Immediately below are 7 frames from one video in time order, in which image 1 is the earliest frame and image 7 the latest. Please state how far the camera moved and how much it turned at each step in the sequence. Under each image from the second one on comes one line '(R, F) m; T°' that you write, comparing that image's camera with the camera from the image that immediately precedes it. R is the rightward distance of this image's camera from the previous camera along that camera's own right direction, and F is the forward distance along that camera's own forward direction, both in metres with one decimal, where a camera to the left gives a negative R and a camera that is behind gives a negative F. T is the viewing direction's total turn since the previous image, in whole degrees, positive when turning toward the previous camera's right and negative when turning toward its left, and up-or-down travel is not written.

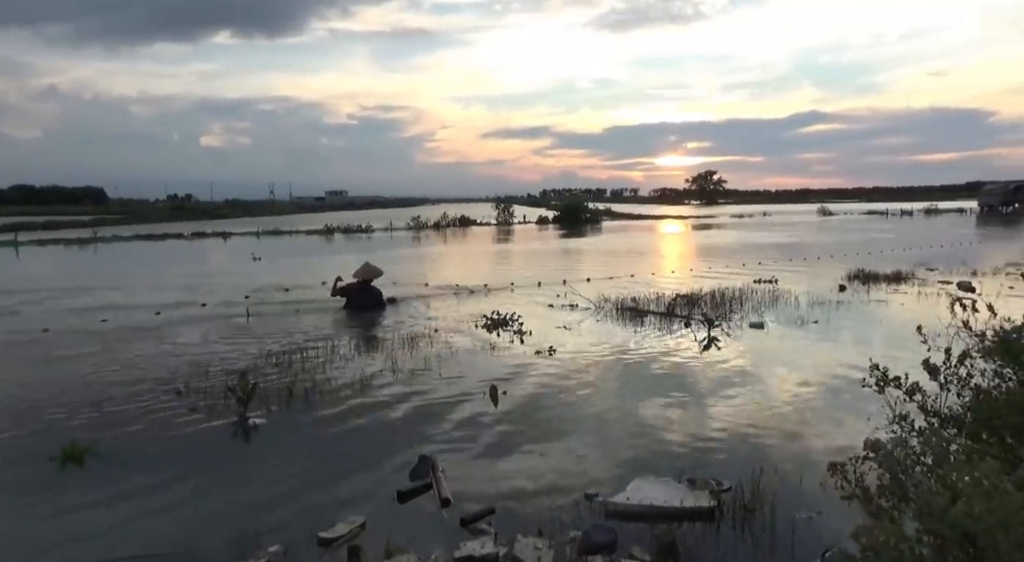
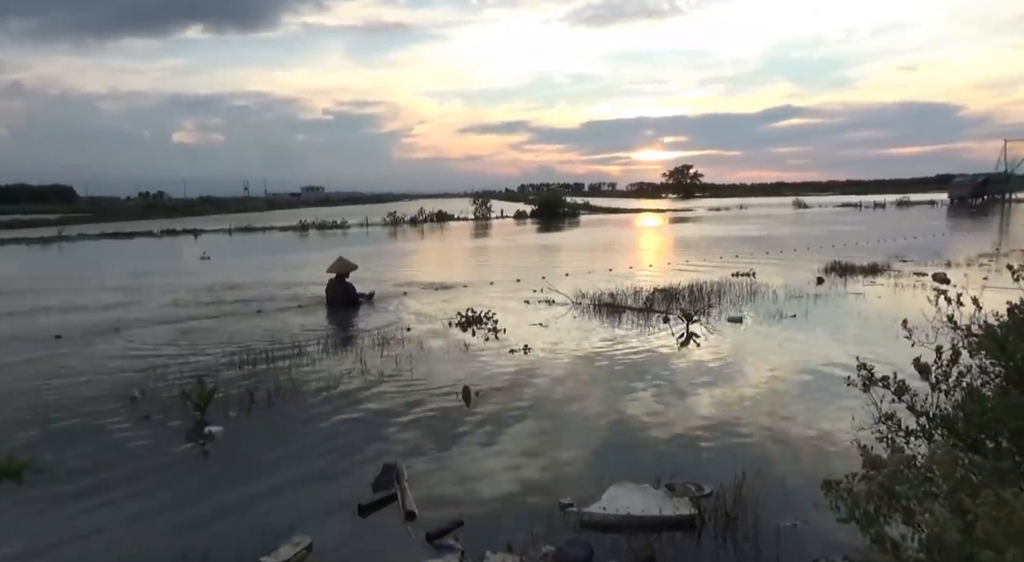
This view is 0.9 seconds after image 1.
(+0.1, +0.4) m; +2°
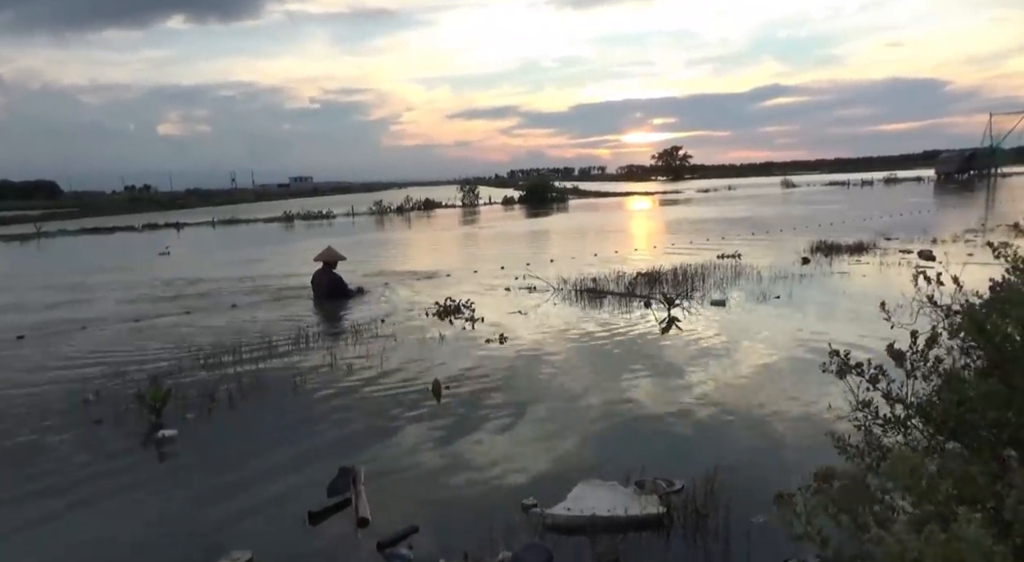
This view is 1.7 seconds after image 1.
(+0.3, +0.4) m; +1°
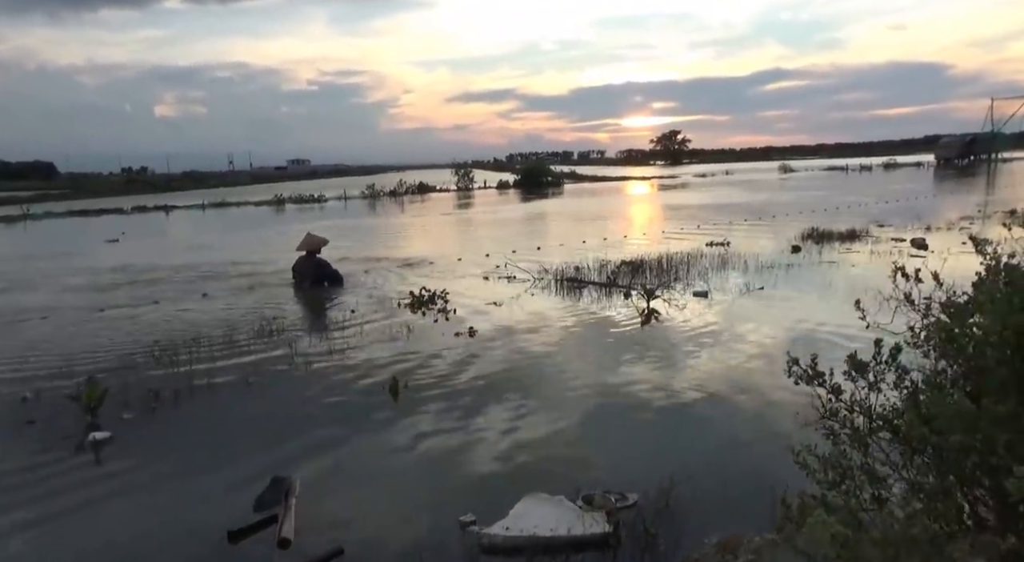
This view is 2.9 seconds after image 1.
(+0.5, +0.5) m; 0°
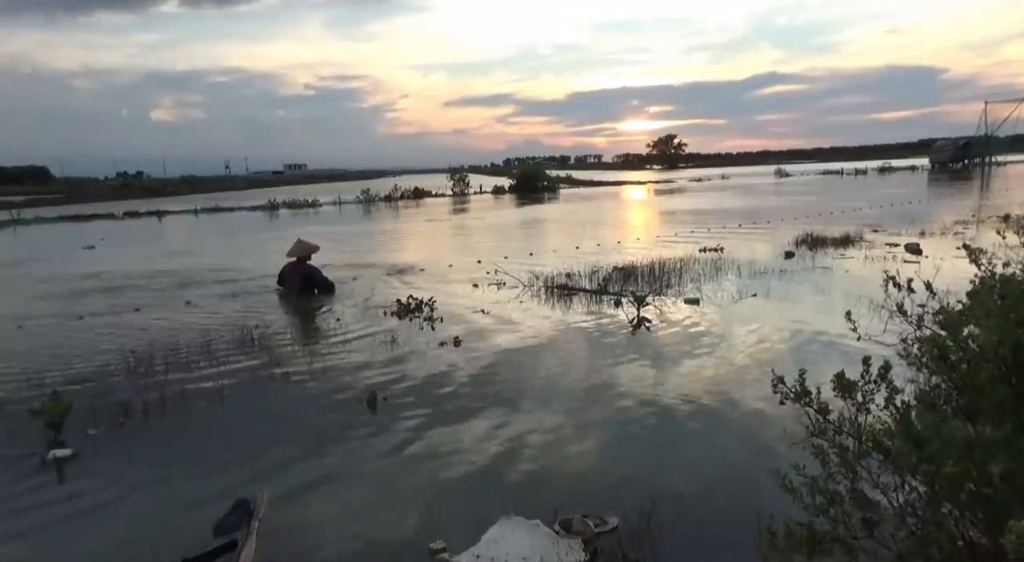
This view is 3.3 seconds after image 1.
(+0.2, +0.3) m; 0°
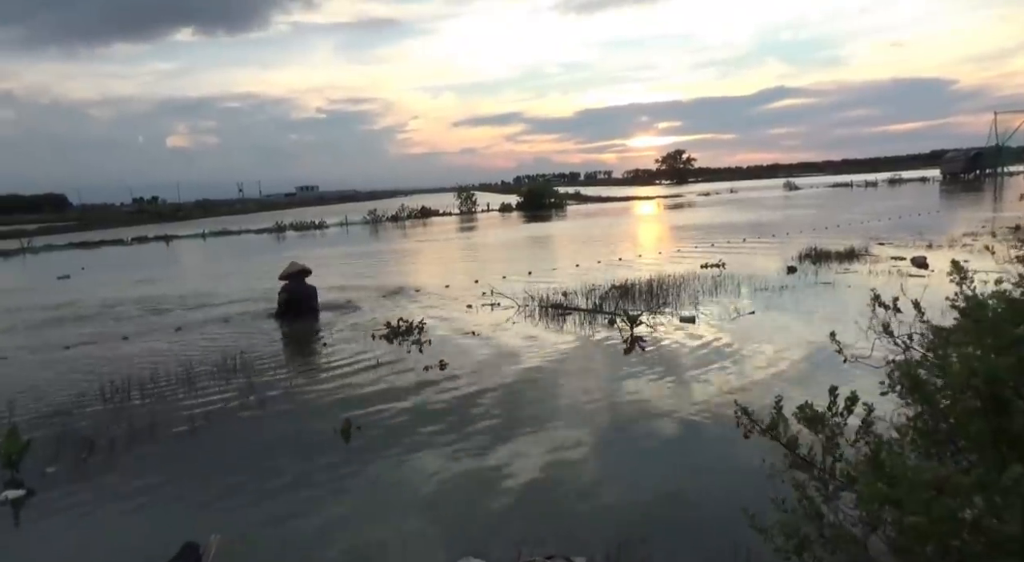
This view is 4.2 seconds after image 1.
(+0.5, +0.3) m; -1°
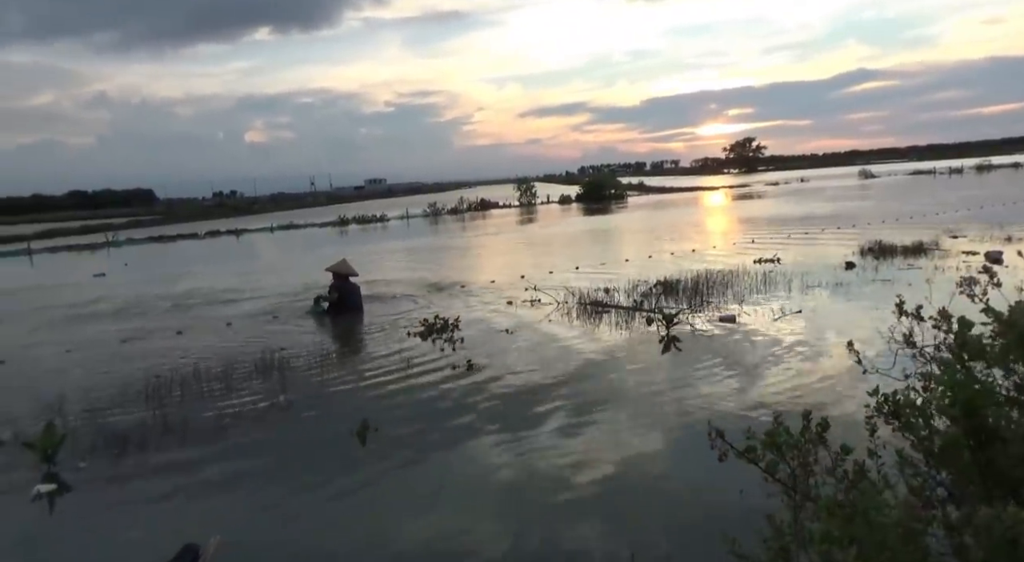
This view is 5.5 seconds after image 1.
(+0.6, +0.1) m; -5°
